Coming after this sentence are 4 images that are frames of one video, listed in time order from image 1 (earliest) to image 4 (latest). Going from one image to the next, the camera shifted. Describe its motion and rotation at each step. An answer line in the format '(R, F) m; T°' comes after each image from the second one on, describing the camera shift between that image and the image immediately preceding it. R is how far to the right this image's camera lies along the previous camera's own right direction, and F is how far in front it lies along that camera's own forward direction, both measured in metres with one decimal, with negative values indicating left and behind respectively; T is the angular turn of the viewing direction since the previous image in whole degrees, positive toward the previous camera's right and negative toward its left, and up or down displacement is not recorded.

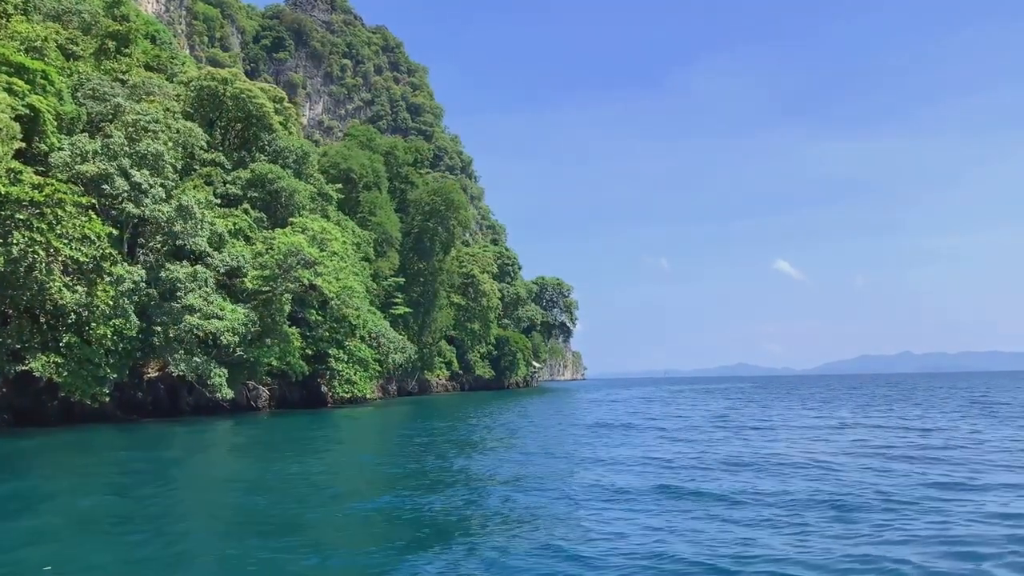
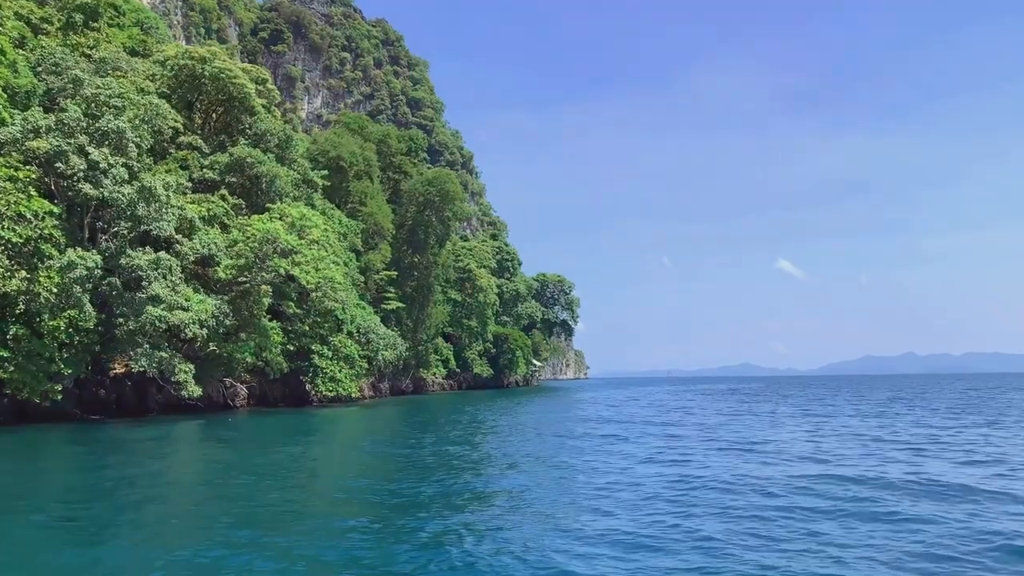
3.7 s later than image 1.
(+0.3, +1.6) m; 0°
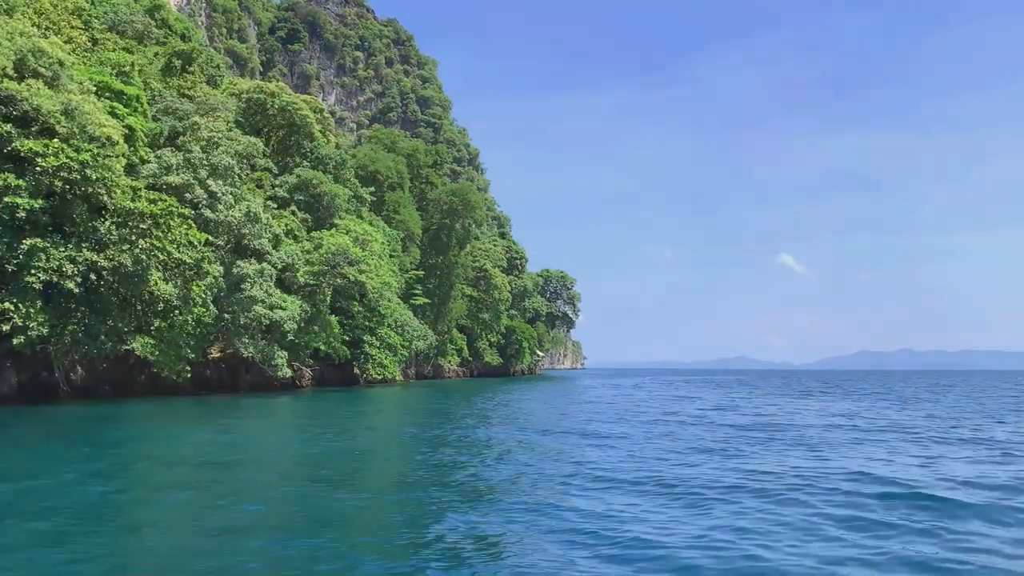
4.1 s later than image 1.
(-0.9, -4.8) m; 0°
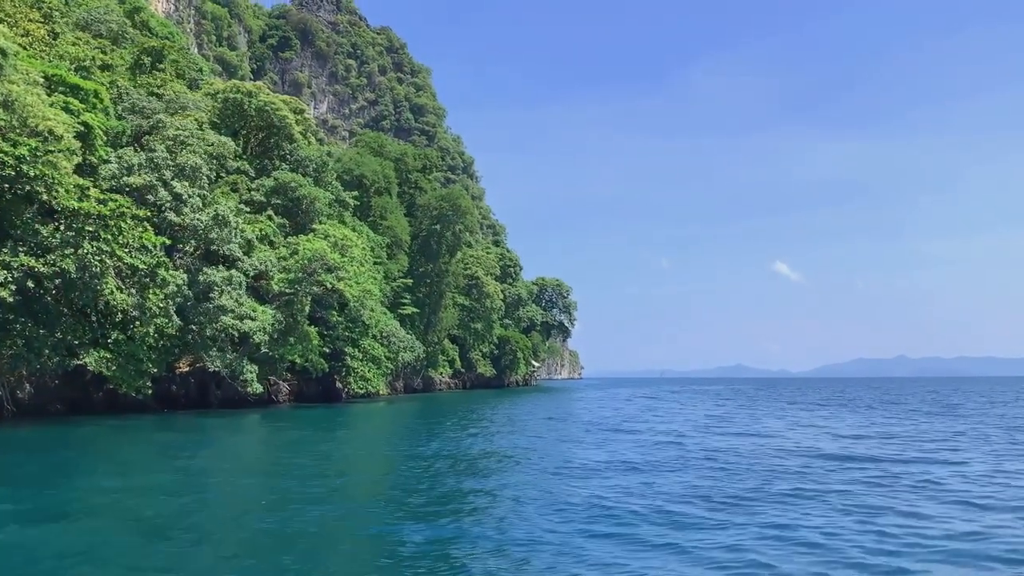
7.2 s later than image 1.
(+0.3, +1.5) m; 0°
